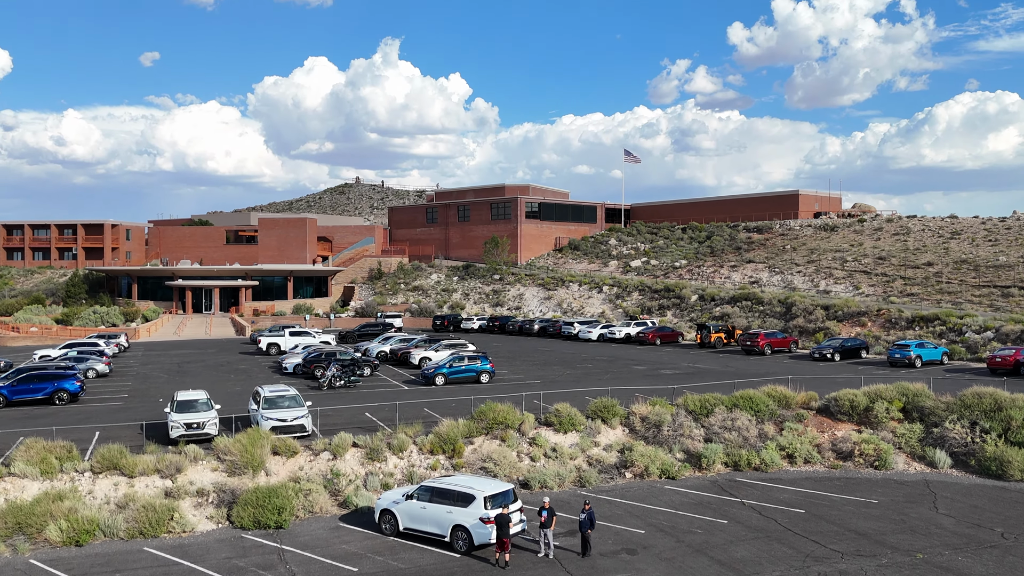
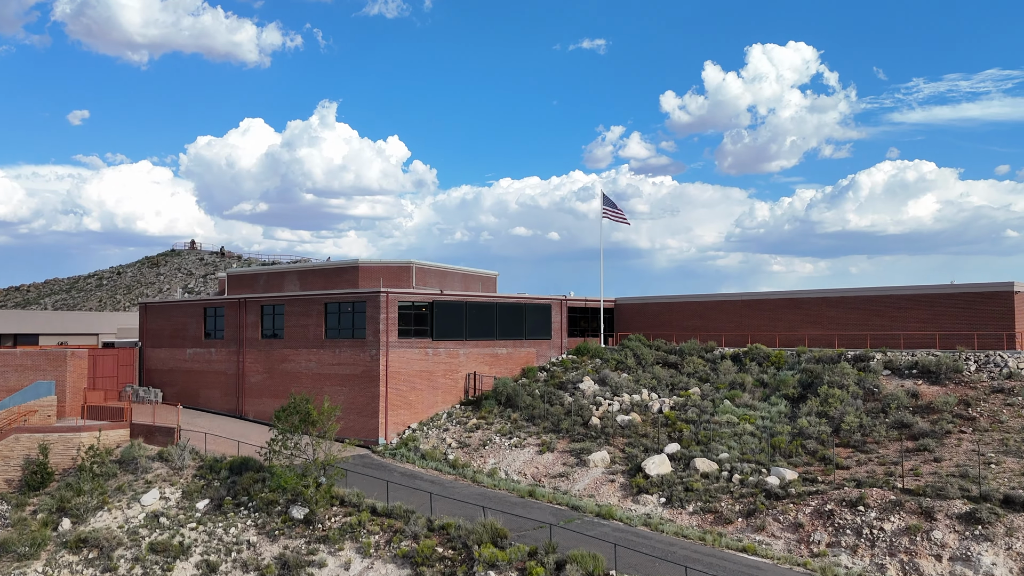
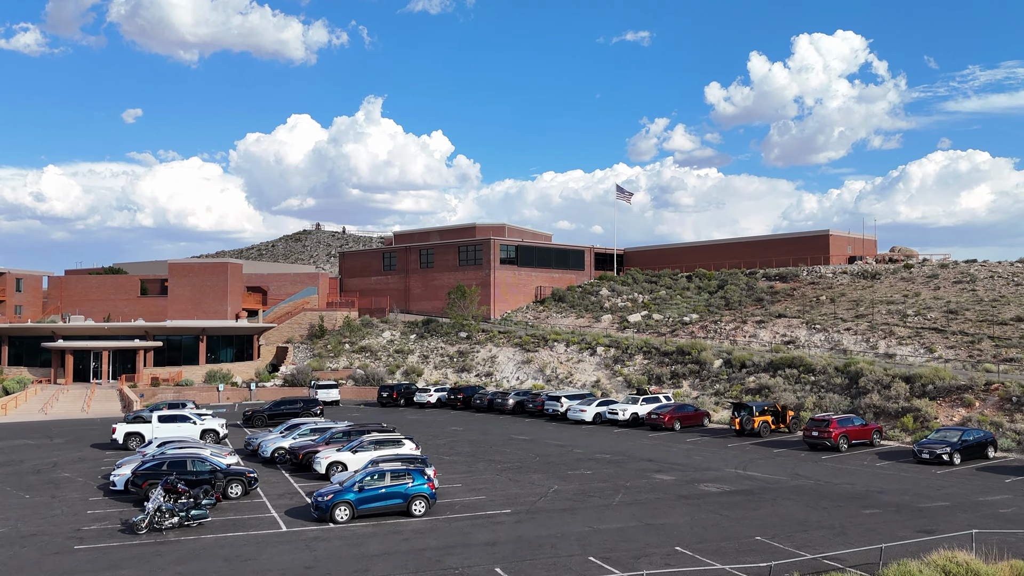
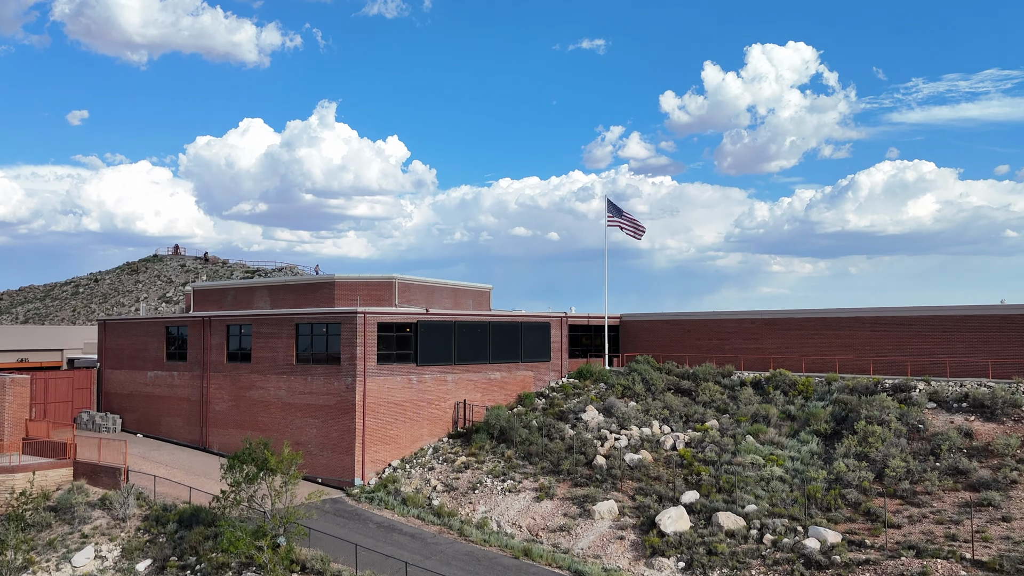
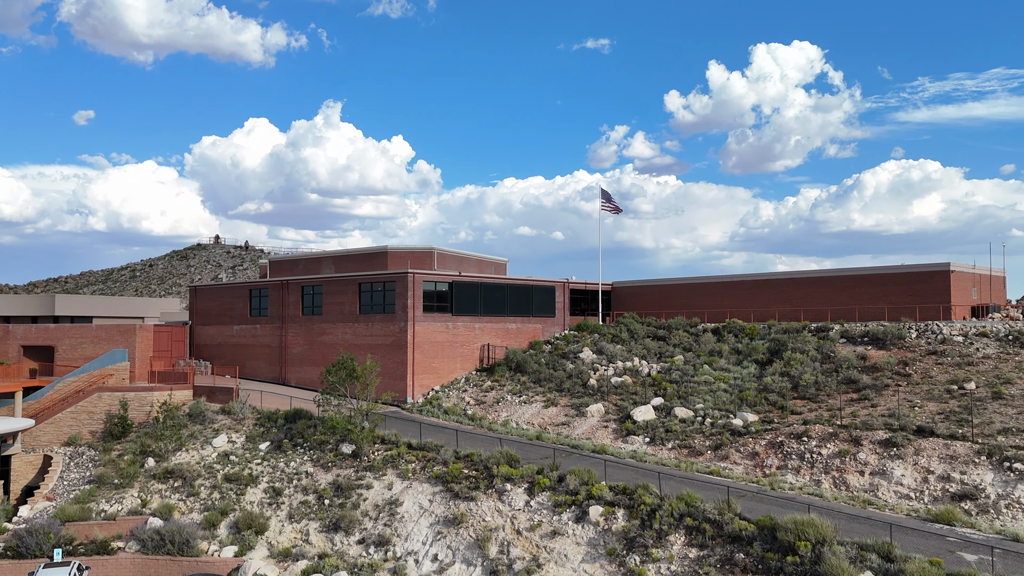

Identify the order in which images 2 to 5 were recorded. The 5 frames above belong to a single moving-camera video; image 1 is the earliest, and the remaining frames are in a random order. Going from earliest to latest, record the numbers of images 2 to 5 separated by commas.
3, 5, 2, 4
